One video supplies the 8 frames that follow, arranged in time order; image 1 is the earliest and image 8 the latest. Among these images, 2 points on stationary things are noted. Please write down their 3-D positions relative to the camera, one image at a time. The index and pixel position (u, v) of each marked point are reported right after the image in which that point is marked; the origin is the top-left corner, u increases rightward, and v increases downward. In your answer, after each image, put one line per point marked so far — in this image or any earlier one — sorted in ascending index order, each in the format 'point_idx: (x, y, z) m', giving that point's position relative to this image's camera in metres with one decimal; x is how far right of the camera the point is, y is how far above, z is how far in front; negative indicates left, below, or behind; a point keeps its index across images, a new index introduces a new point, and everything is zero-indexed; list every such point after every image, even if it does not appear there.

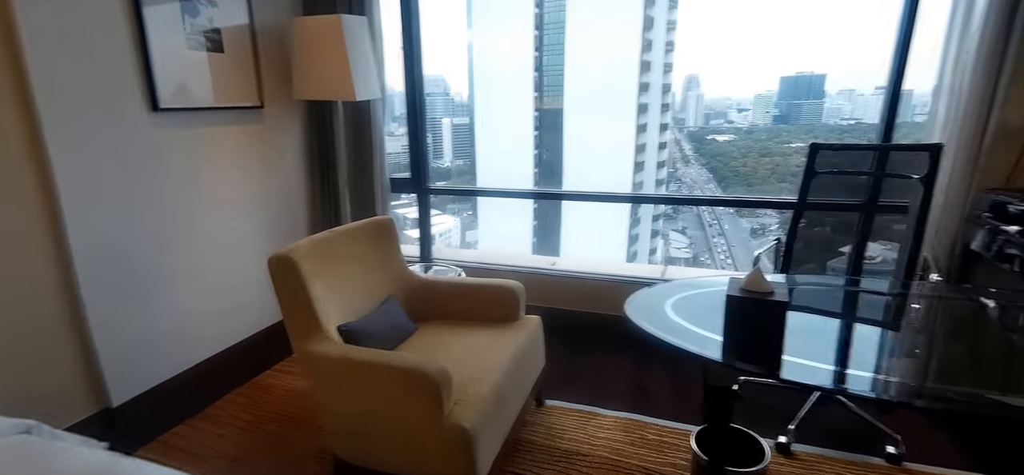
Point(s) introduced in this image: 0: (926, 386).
0: (+0.7, -0.3, +0.8) m
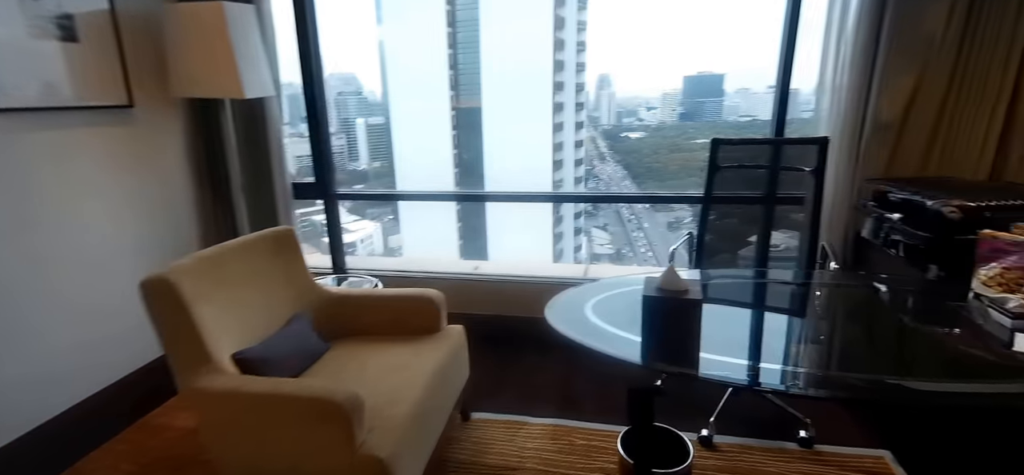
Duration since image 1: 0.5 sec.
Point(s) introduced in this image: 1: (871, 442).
0: (+0.5, -0.2, +0.9) m
1: (+0.9, -0.5, +1.3) m
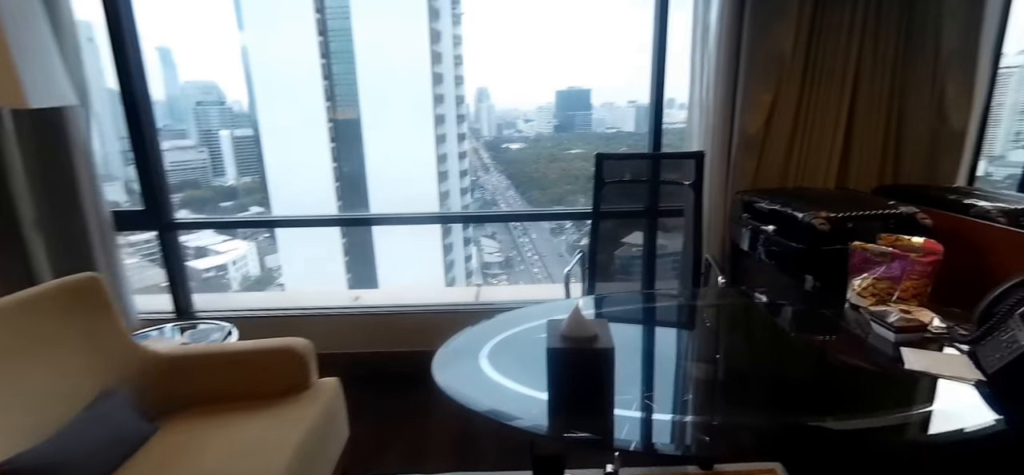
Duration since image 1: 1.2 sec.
0: (+0.4, -0.3, +0.9) m
1: (+0.6, -0.5, +1.3) m
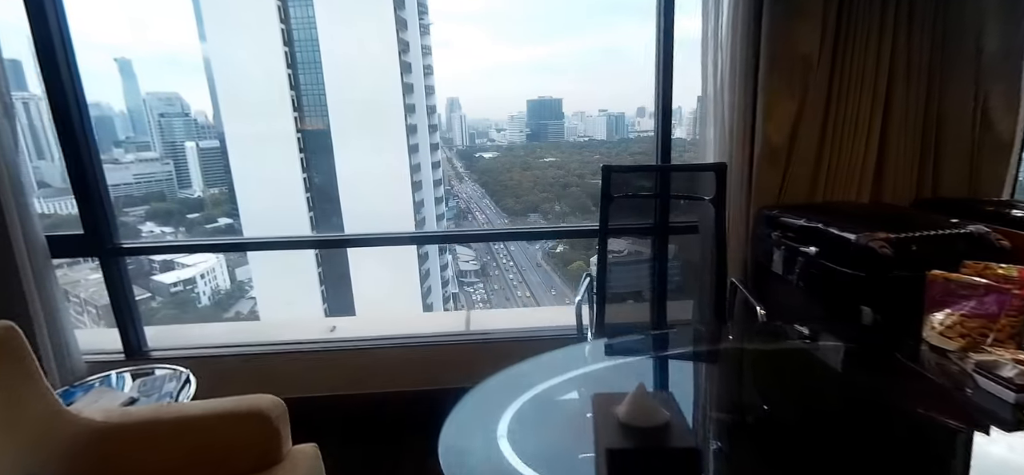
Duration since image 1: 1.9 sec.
0: (+0.4, -0.3, +0.8) m
1: (+0.6, -0.6, +1.2) m
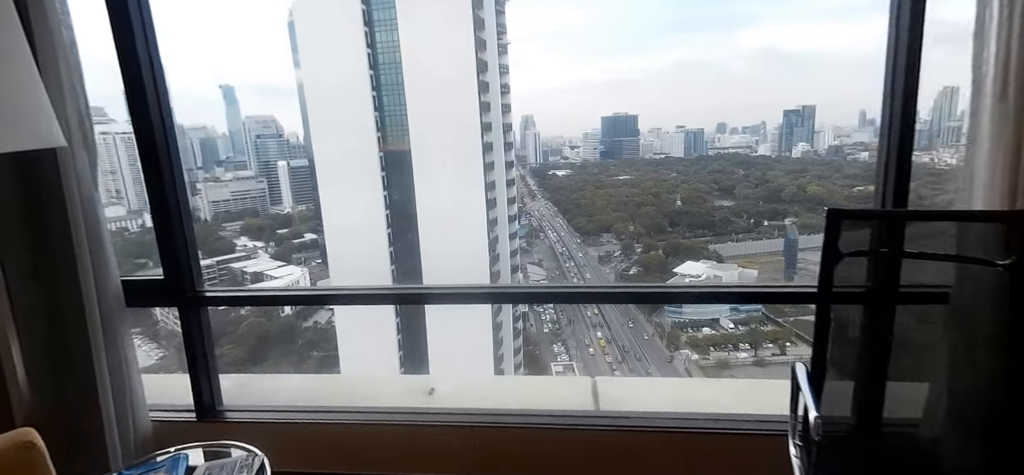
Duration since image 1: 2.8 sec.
0: (+0.6, -0.4, +0.4) m
1: (+0.9, -0.7, +0.8) m
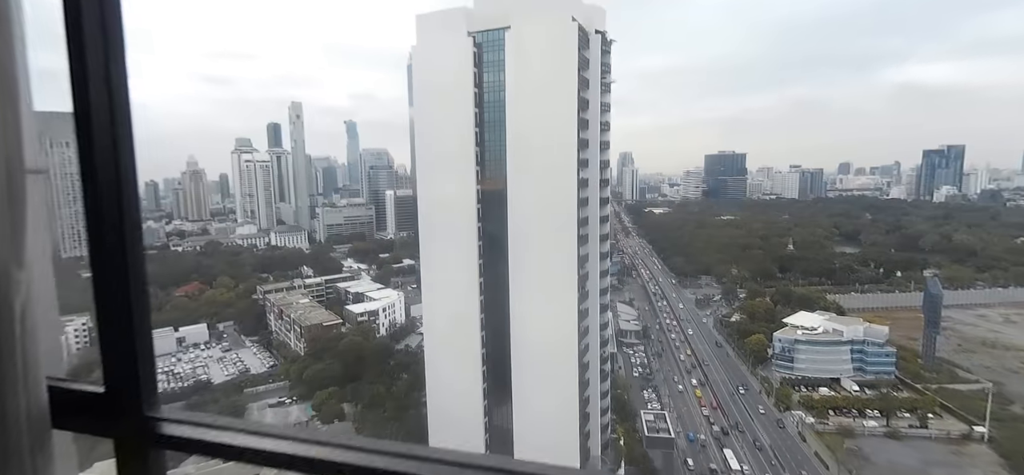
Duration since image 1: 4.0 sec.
0: (+0.3, -0.5, +0.1) m
1: (+0.7, -0.8, +0.4) m
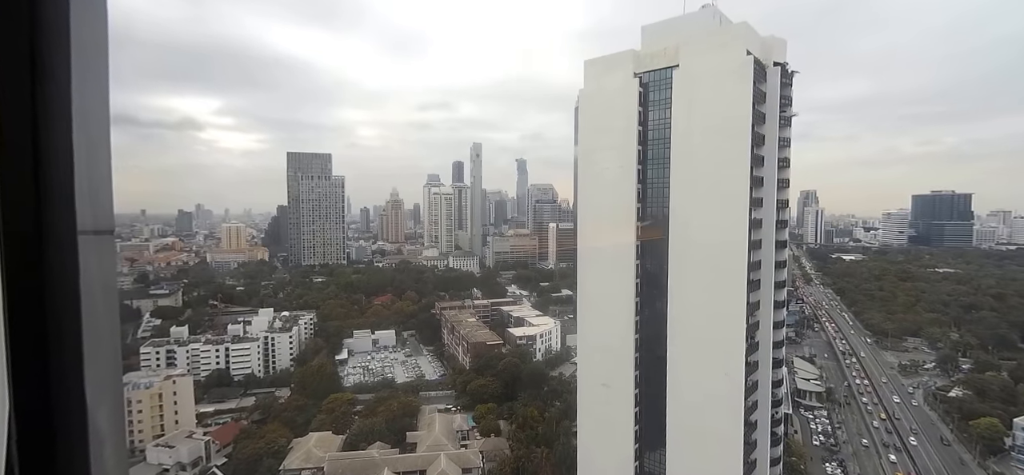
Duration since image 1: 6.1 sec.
0: (-0.1, -0.4, +1.1) m
1: (+0.3, -0.8, +1.3) m
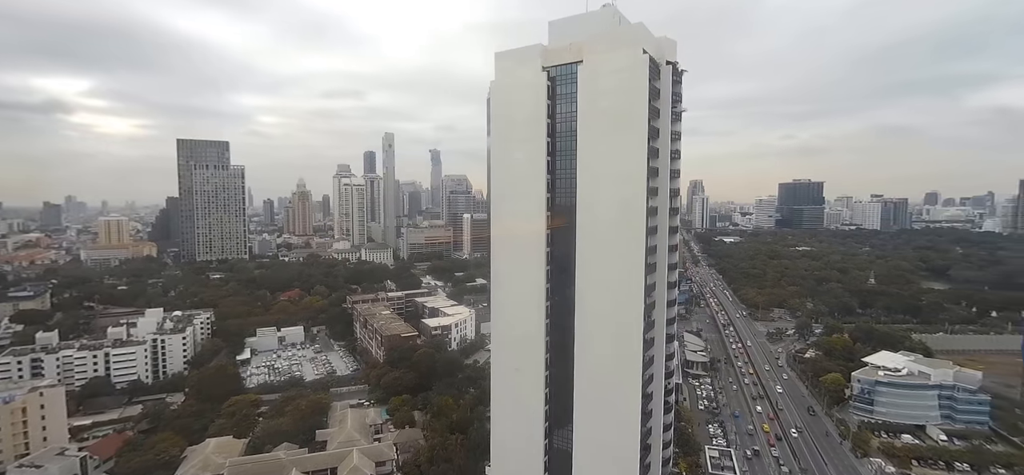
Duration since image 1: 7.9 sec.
0: (+0.2, -0.5, +1.6) m
1: (+0.5, -0.9, +1.8) m
